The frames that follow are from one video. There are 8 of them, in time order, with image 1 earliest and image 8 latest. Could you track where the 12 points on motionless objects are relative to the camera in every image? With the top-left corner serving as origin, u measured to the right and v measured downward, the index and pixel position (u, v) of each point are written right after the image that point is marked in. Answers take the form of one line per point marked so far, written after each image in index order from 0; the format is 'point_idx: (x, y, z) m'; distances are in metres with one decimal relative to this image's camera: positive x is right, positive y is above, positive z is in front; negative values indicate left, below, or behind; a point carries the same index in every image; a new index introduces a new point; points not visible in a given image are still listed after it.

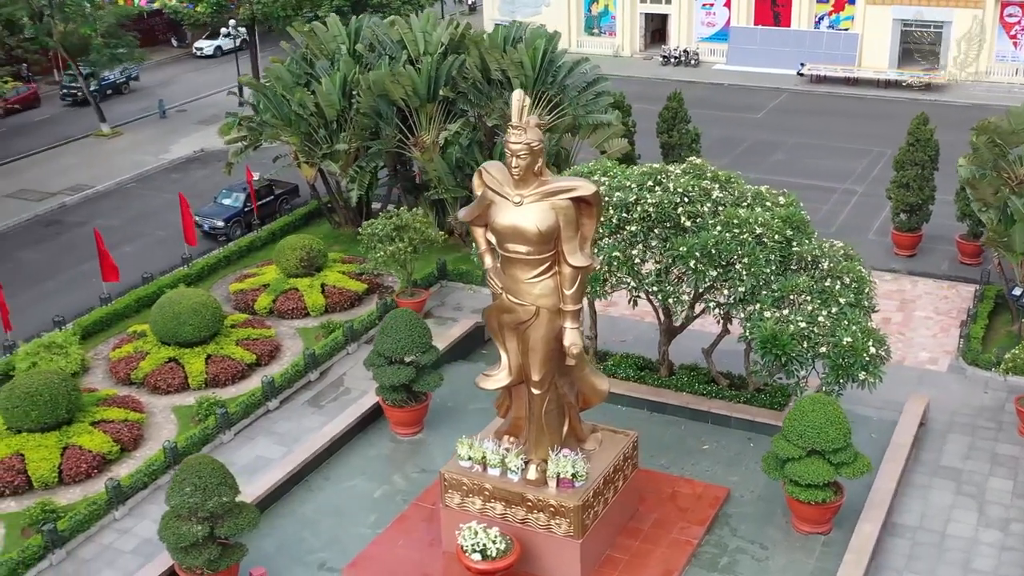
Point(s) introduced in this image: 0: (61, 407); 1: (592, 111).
0: (-5.1, -1.3, +13.3) m
1: (+1.2, +2.7, +17.8) m
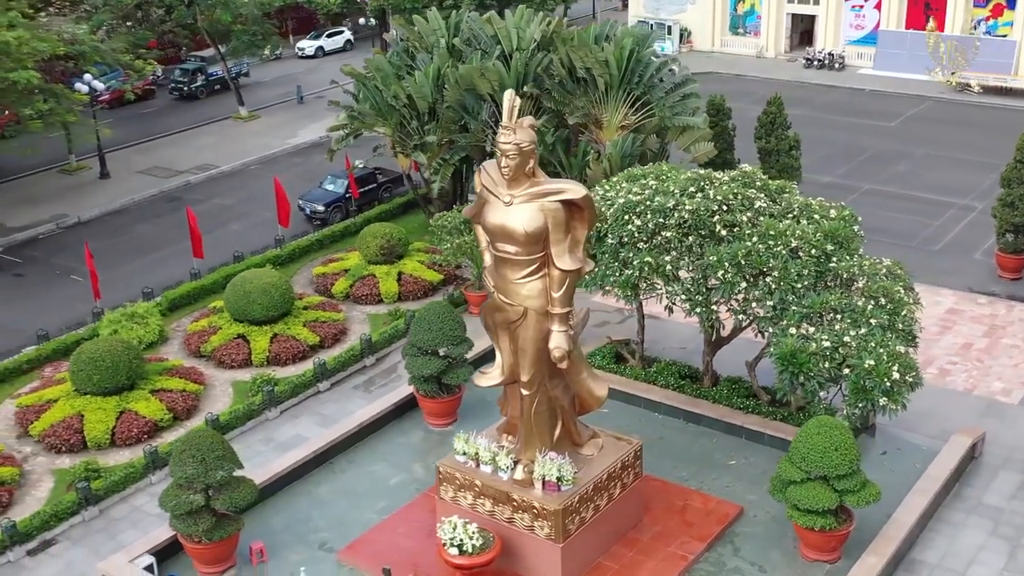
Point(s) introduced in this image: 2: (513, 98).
0: (-4.7, -1.0, +14.1) m
1: (+2.5, +2.6, +17.5) m
2: (0.0, +1.5, +9.4) m
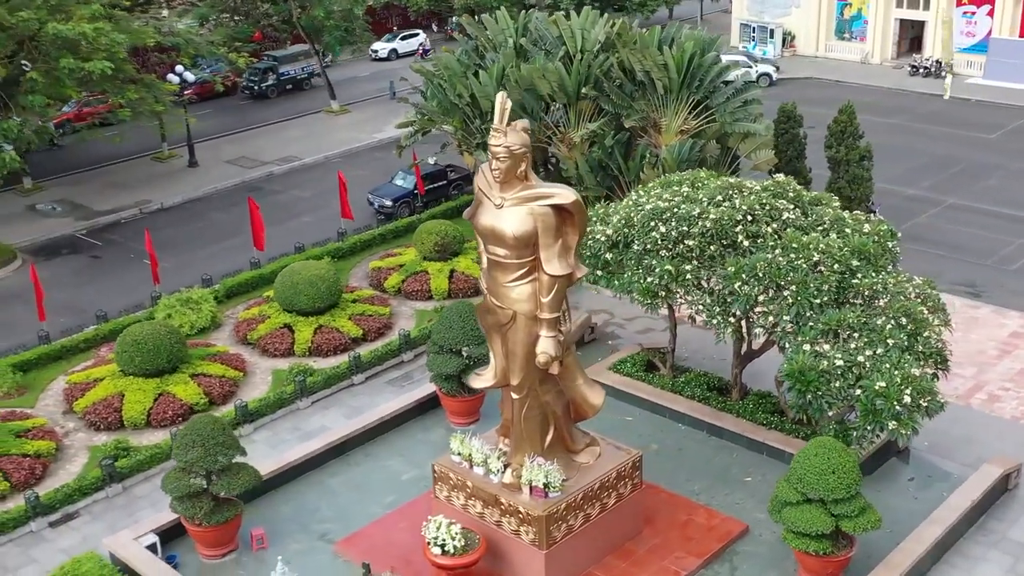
0: (-4.3, -0.8, +14.5) m
1: (+3.4, +2.5, +17.2) m
2: (-0.1, +1.5, +9.3) m
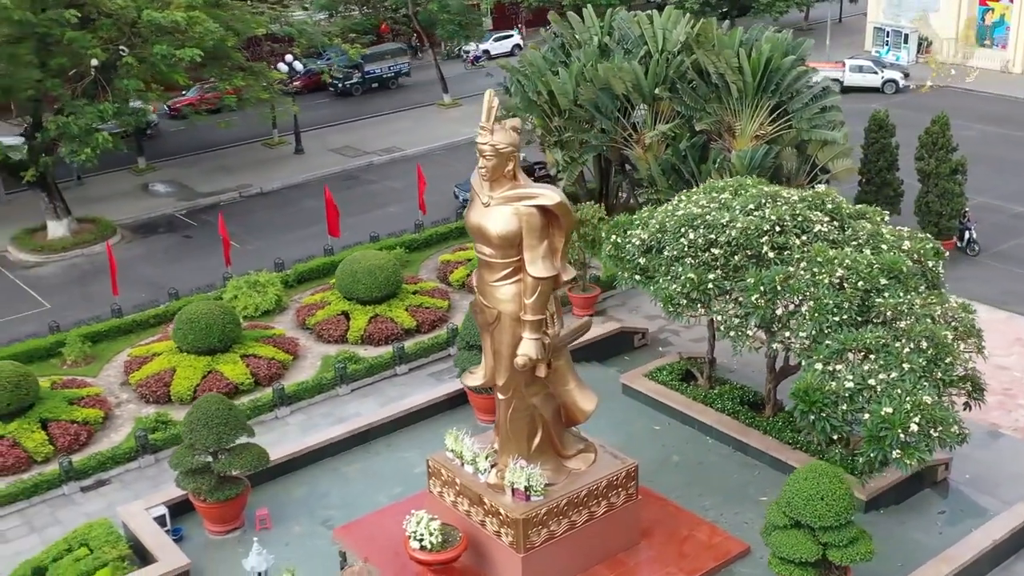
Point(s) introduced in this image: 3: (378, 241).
0: (-3.8, -0.6, +15.0) m
1: (+4.3, +2.3, +16.5) m
2: (-0.2, +1.5, +9.3) m
3: (-2.2, +0.8, +18.9) m
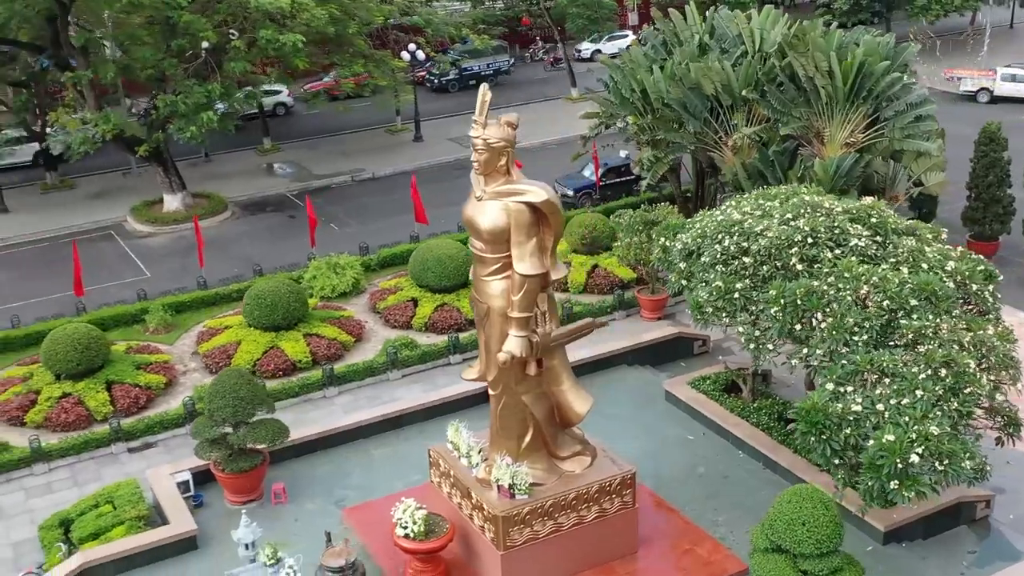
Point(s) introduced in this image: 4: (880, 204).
0: (-3.1, -0.3, +15.5) m
1: (+5.4, +2.0, +15.7) m
2: (-0.2, +1.5, +9.2) m
3: (-0.8, +0.9, +19.0) m
4: (+3.7, +0.8, +11.7) m
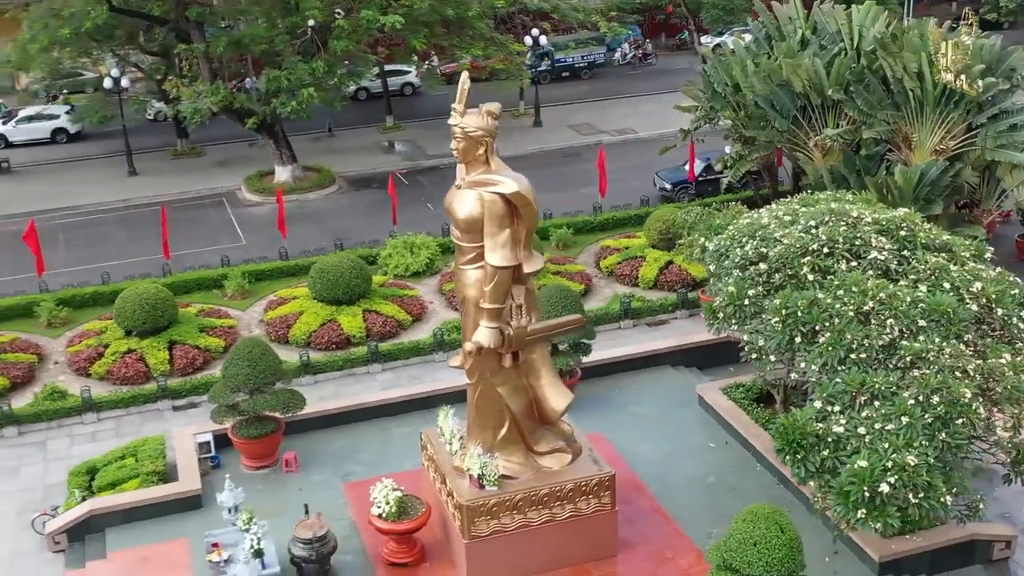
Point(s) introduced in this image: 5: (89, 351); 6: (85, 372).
0: (-2.3, 0.0, +15.9) m
1: (+6.2, +1.8, +14.7) m
2: (-0.4, +1.6, +9.2) m
3: (+0.6, +1.1, +19.0) m
4: (+3.8, +0.7, +11.1) m
5: (-5.5, -0.8, +15.1) m
6: (-5.4, -1.1, +14.8) m
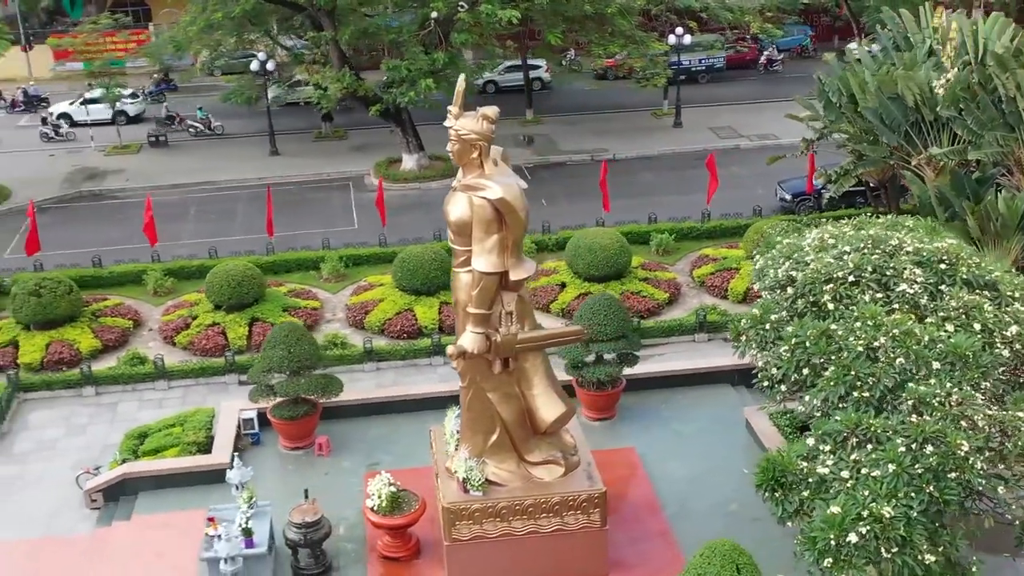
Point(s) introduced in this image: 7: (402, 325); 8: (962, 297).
0: (-1.3, +0.1, +16.1) m
1: (+7.0, +1.3, +13.4) m
2: (-0.4, +1.6, +9.1) m
3: (+2.2, +1.0, +18.6) m
4: (+4.0, +0.3, +10.2) m
5: (-4.6, -0.4, +15.9) m
6: (-4.6, -0.7, +15.6) m
7: (-1.5, -0.5, +15.6) m
8: (+3.7, -0.1, +9.6) m
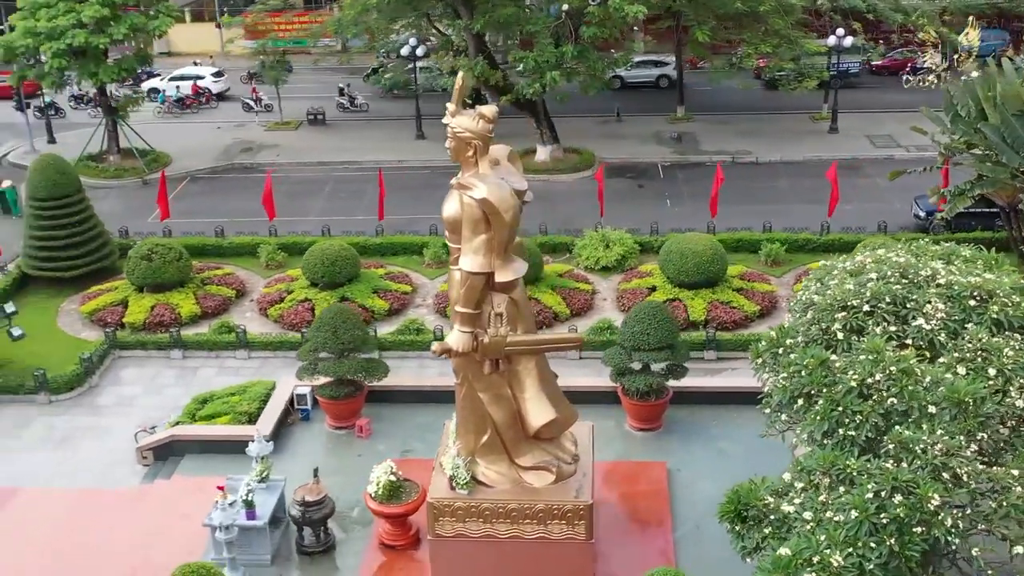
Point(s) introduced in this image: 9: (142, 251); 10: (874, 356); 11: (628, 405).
0: (-0.1, +0.2, +16.1) m
1: (+7.6, +0.7, +11.9) m
2: (-0.4, +1.6, +9.1) m
3: (+3.9, +0.9, +17.9) m
4: (+4.0, 0.0, +9.4) m
5: (-3.4, -0.1, +16.6) m
6: (-3.5, -0.3, +16.2) m
7: (-0.5, -0.4, +15.7) m
8: (+3.6, -0.4, +8.9) m
9: (-5.2, +0.5, +16.4) m
10: (+2.7, -0.5, +8.8) m
11: (+1.2, -1.2, +12.8) m
